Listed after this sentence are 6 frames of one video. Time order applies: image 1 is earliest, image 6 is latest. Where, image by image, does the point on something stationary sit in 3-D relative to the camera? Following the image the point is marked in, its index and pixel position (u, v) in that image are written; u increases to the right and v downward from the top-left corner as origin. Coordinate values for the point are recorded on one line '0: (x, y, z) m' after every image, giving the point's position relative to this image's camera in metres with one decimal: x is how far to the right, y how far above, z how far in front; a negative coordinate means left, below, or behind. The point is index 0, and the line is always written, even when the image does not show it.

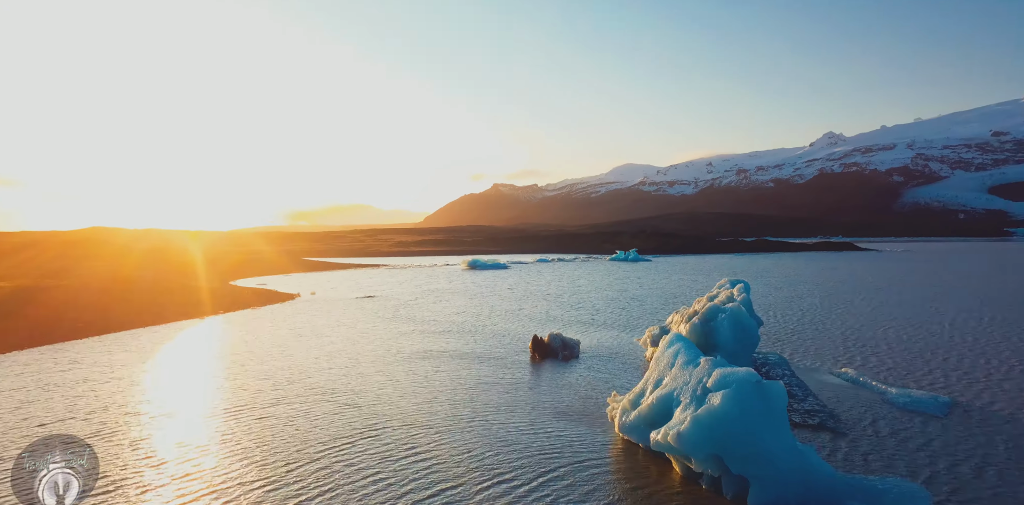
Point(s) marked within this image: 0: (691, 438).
0: (+2.4, -2.6, +7.9) m
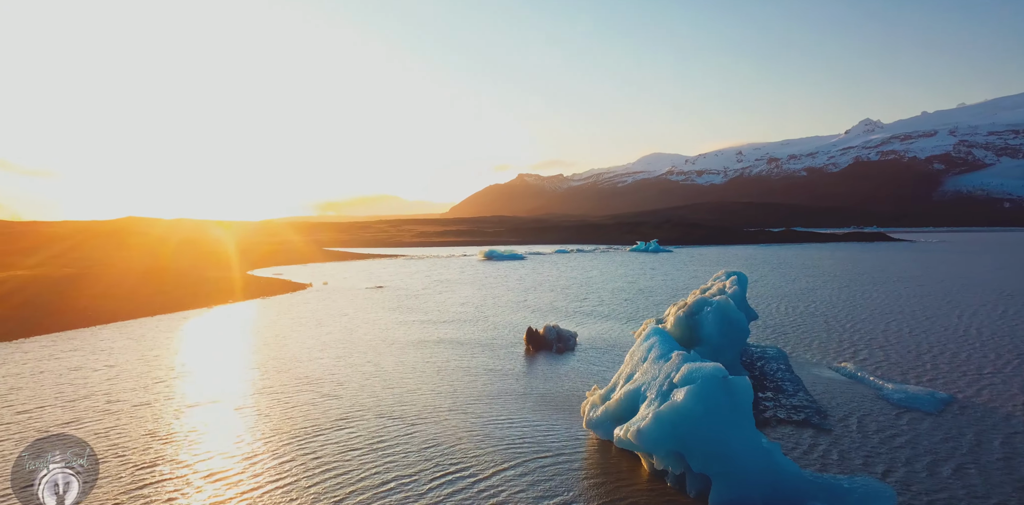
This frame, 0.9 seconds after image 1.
0: (+1.9, -2.5, +7.7) m
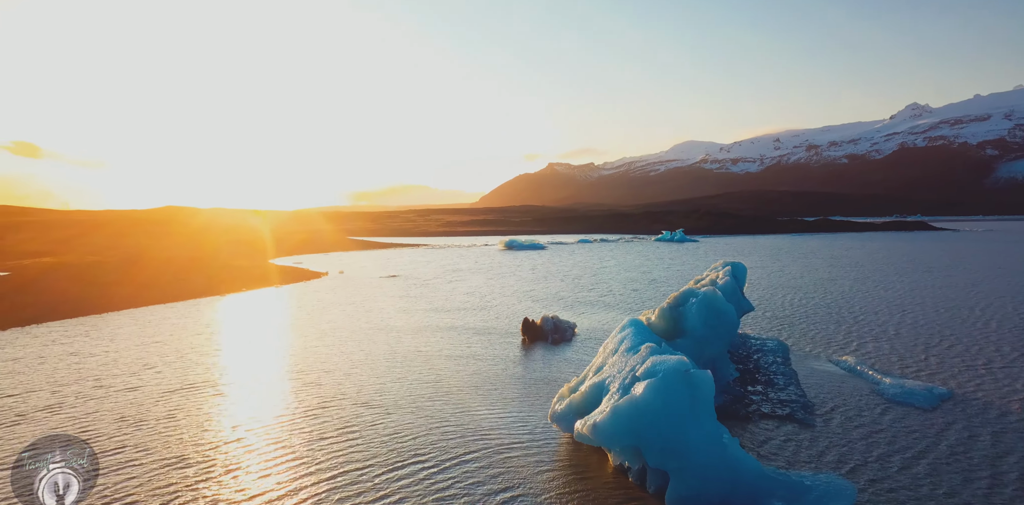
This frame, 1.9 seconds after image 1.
0: (+1.3, -2.4, +7.6) m
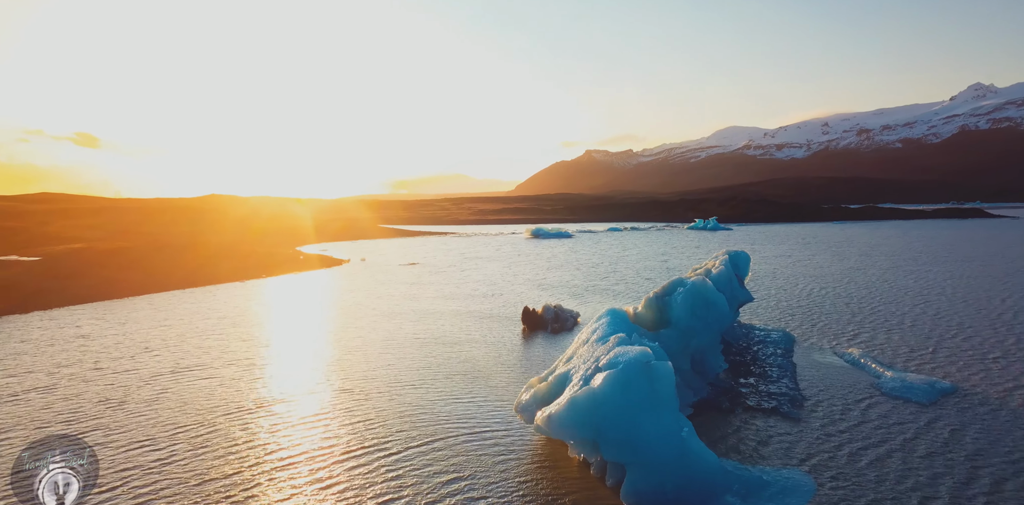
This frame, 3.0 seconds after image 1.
0: (+0.7, -2.2, +7.4) m
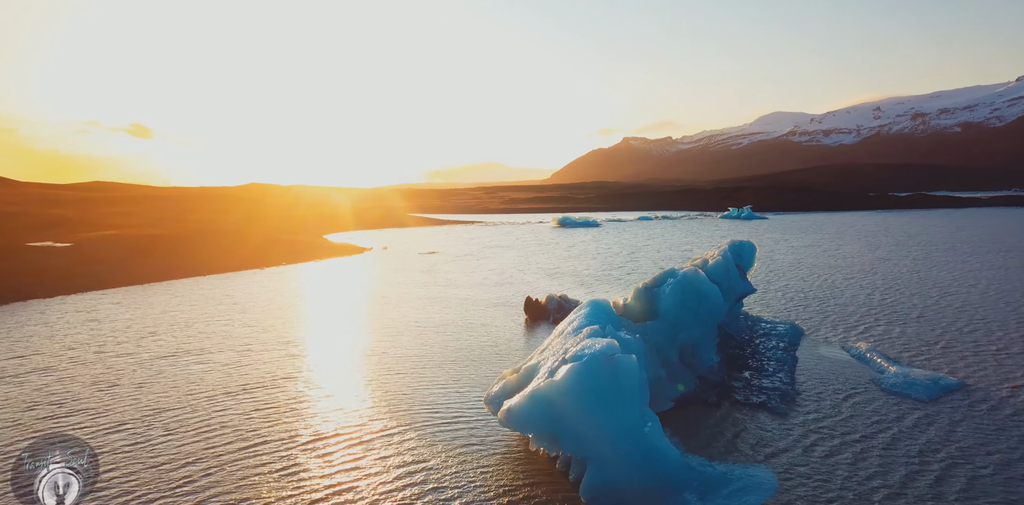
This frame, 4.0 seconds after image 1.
0: (+0.2, -2.1, +7.4) m
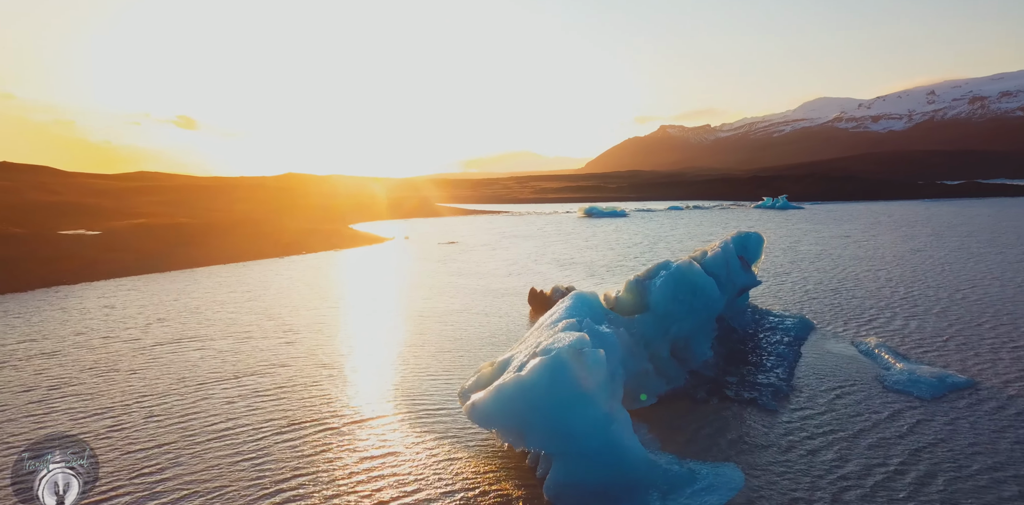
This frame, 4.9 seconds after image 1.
0: (-0.3, -2.0, +7.3) m
